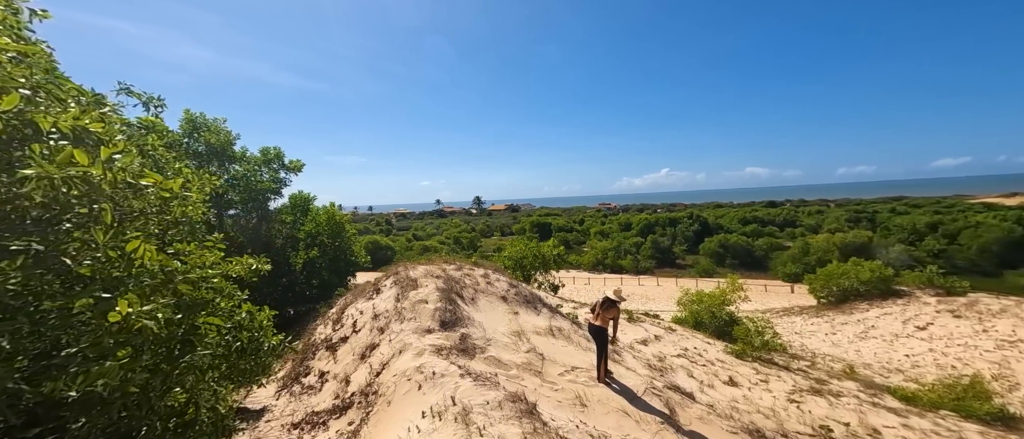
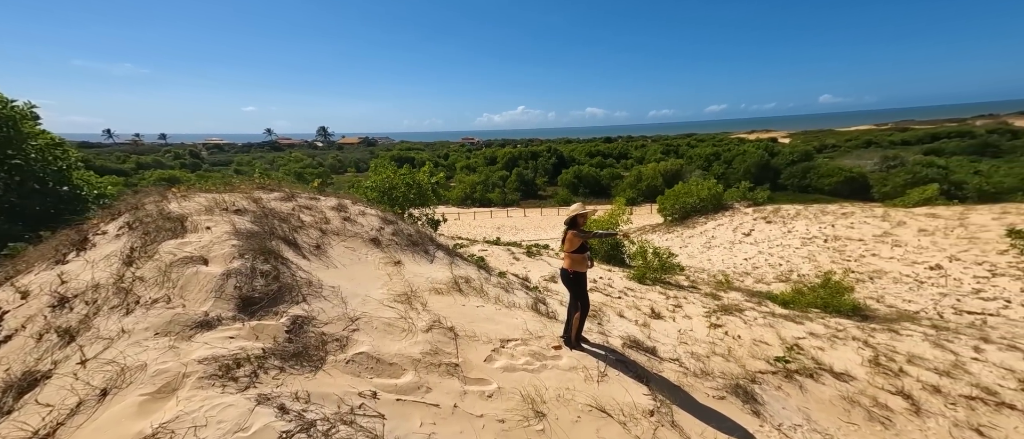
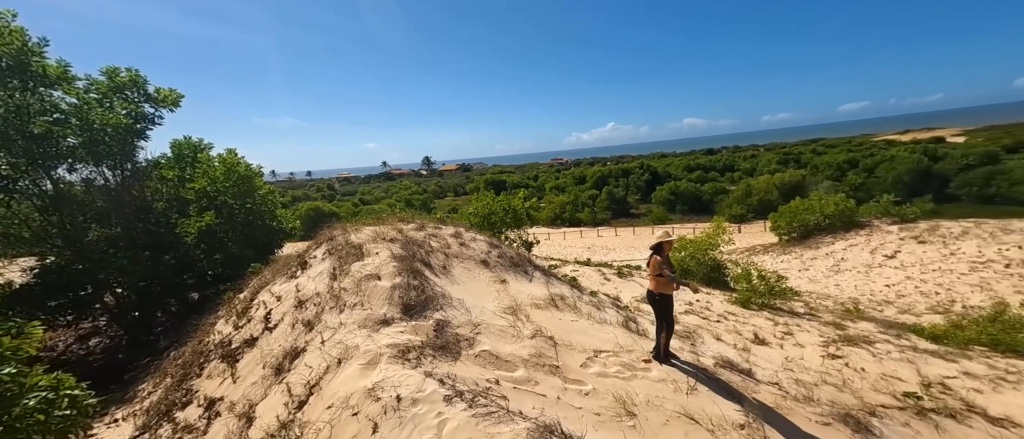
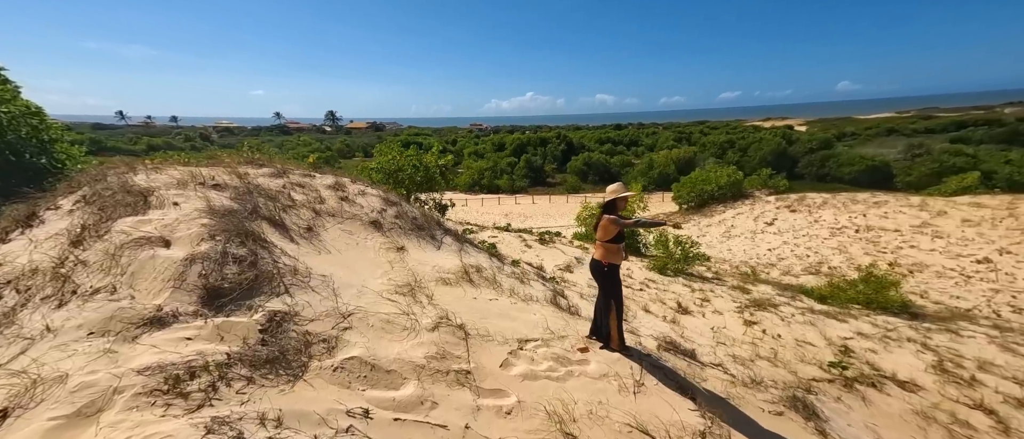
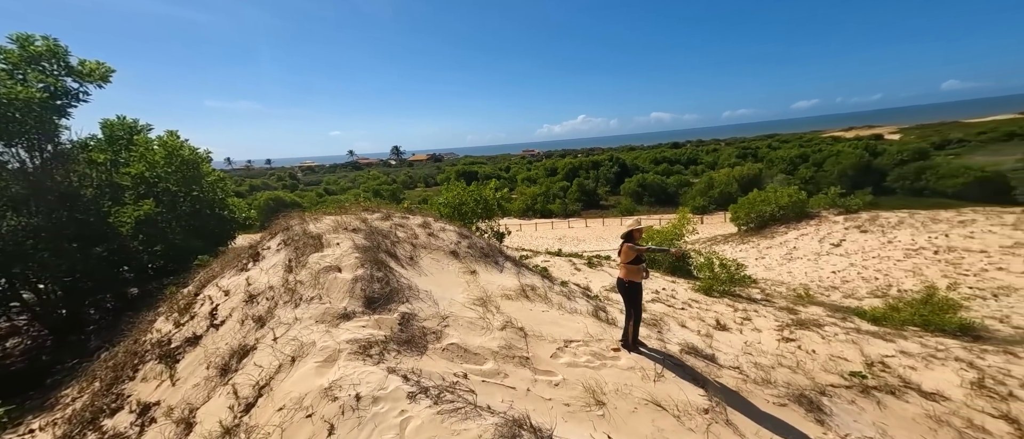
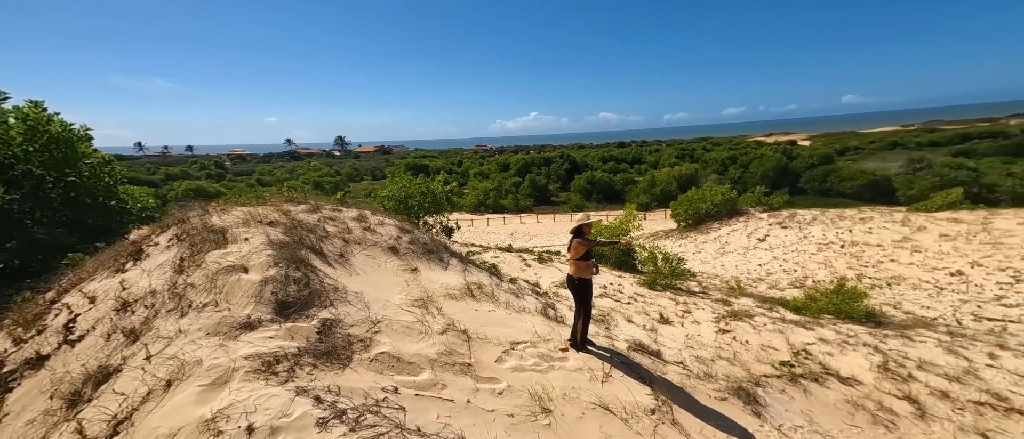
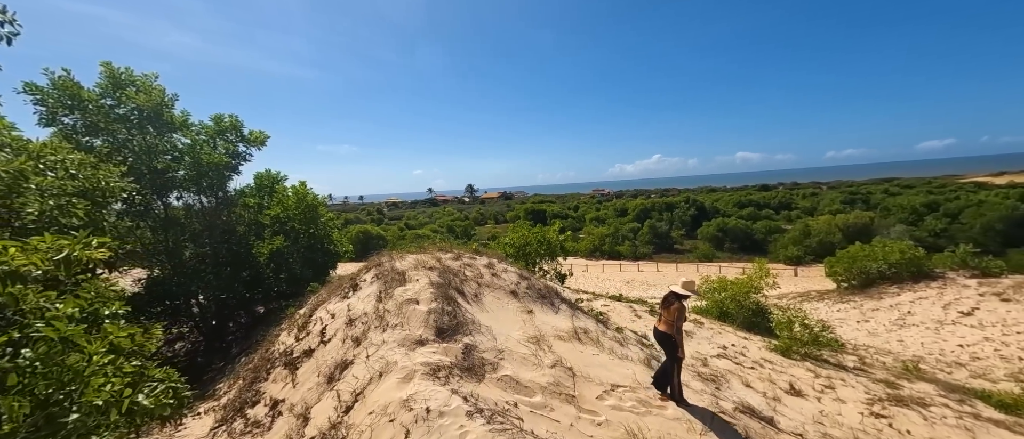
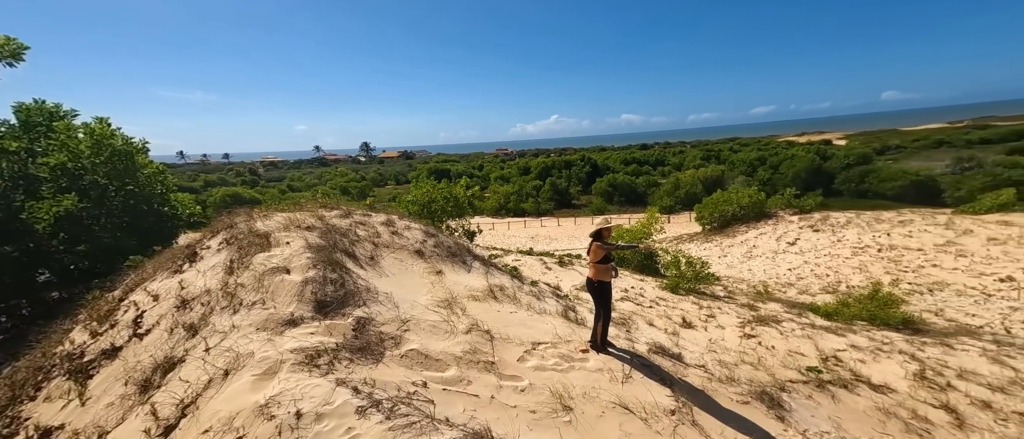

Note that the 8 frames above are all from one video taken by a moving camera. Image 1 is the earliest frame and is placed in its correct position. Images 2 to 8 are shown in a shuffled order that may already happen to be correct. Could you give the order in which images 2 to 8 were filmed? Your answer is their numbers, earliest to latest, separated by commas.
7, 3, 5, 8, 6, 2, 4
